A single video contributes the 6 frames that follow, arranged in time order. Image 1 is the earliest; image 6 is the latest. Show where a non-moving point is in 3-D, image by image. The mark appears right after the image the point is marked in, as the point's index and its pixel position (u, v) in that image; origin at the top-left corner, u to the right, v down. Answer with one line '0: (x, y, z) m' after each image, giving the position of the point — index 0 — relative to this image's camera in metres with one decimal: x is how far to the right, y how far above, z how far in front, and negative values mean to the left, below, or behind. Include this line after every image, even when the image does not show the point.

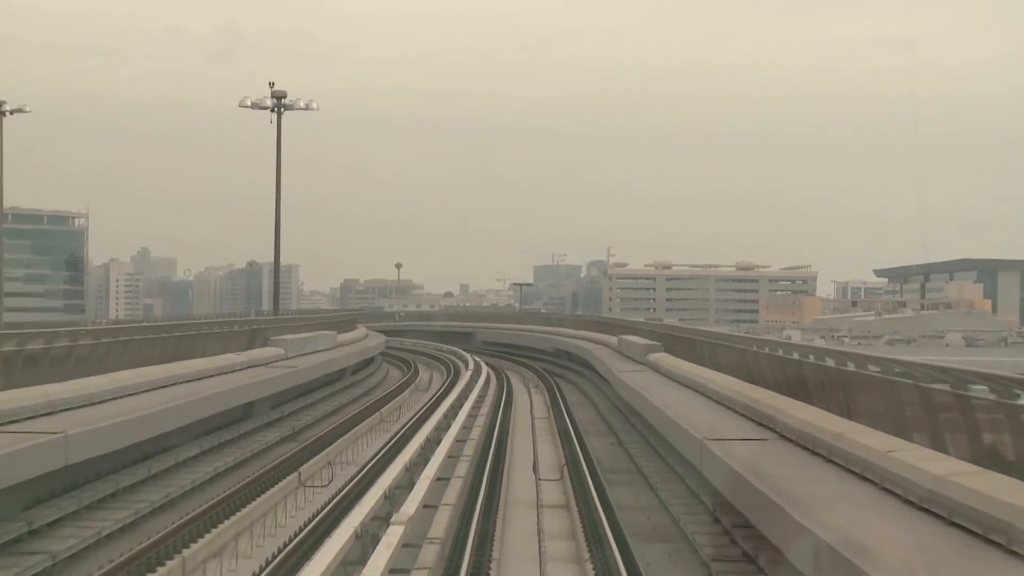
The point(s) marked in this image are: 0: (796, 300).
0: (+5.8, -0.3, +17.9) m
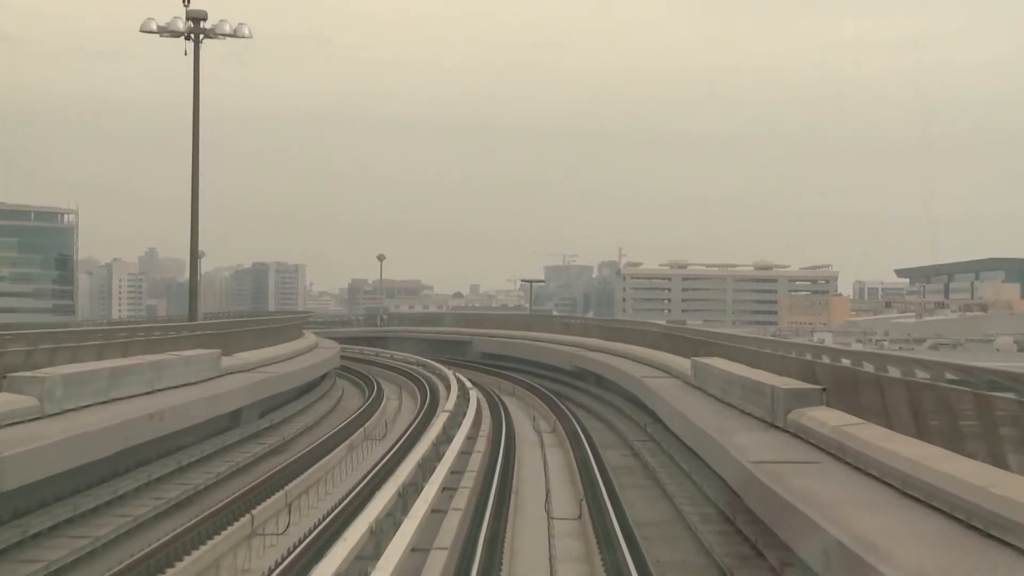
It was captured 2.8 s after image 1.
0: (+6.0, -0.2, +16.5) m
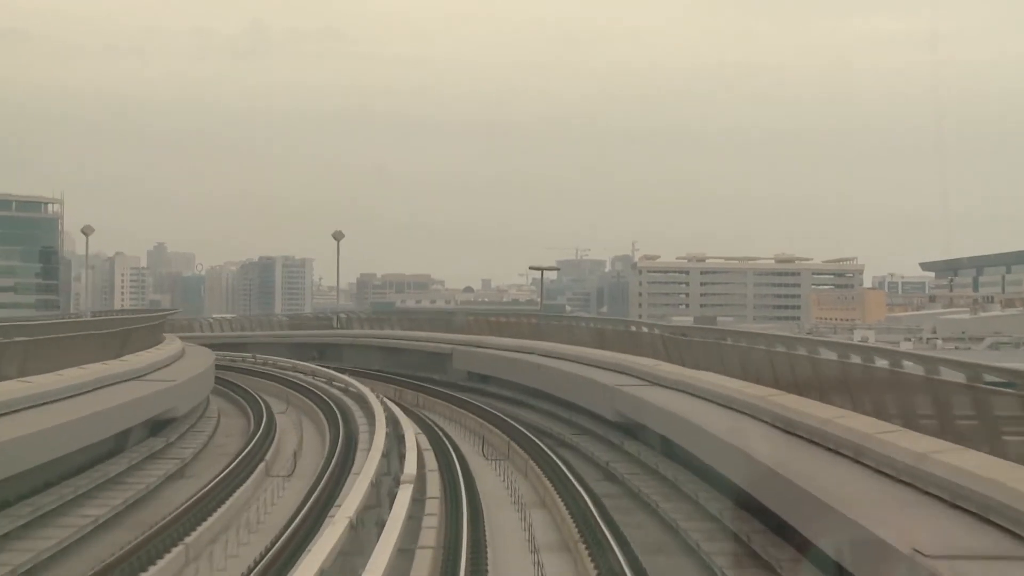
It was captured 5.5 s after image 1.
0: (+6.2, -0.1, +14.9) m
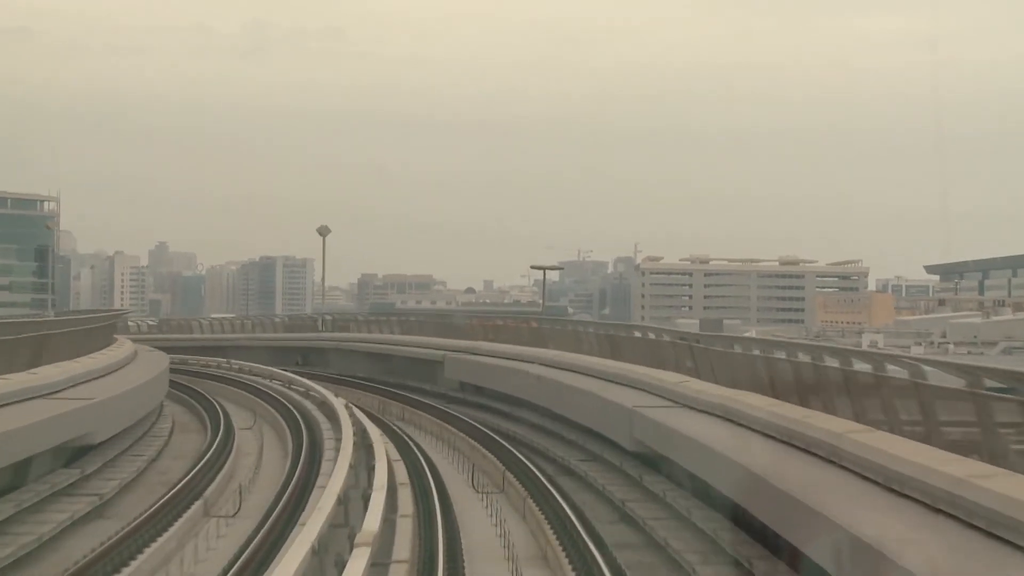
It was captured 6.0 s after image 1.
0: (+6.2, -0.2, +14.6) m
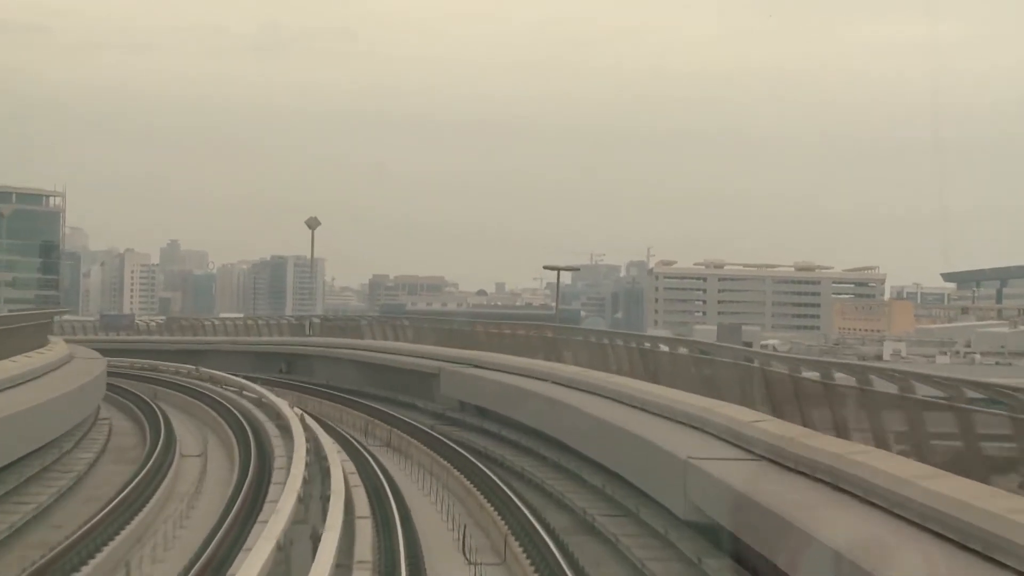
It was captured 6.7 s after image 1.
0: (+6.4, -0.3, +14.0) m
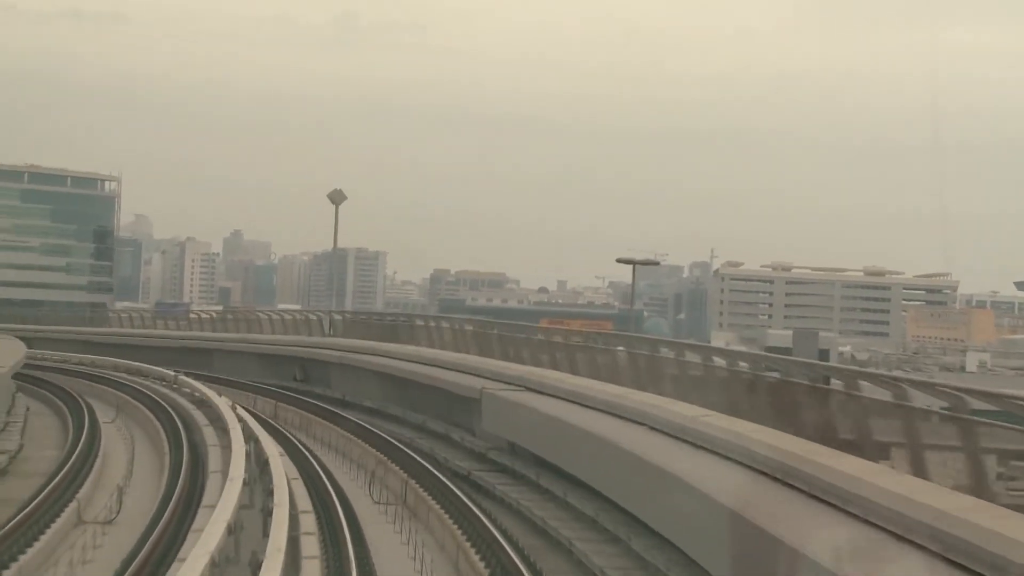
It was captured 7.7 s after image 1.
0: (+7.2, -0.4, +12.6) m
